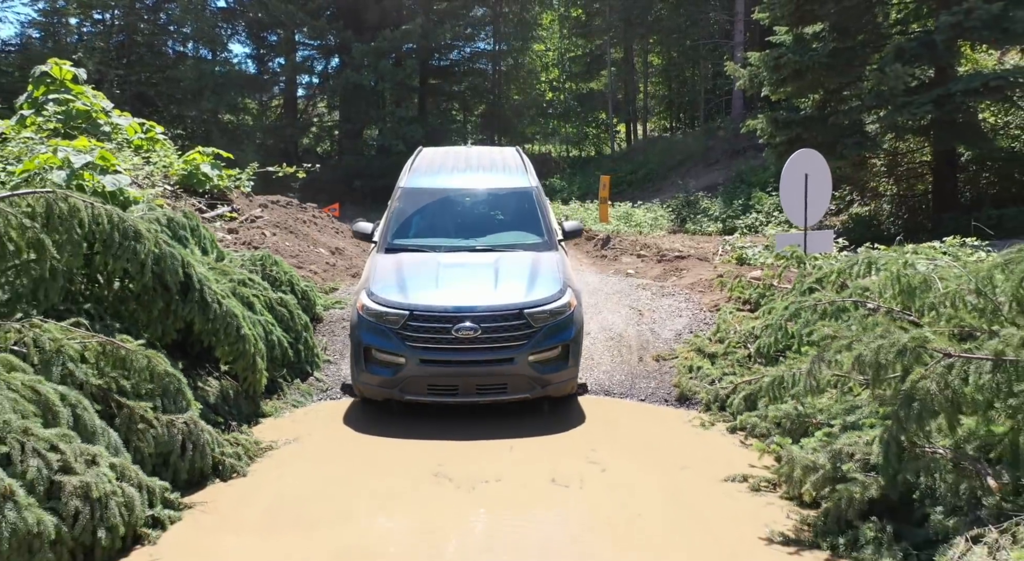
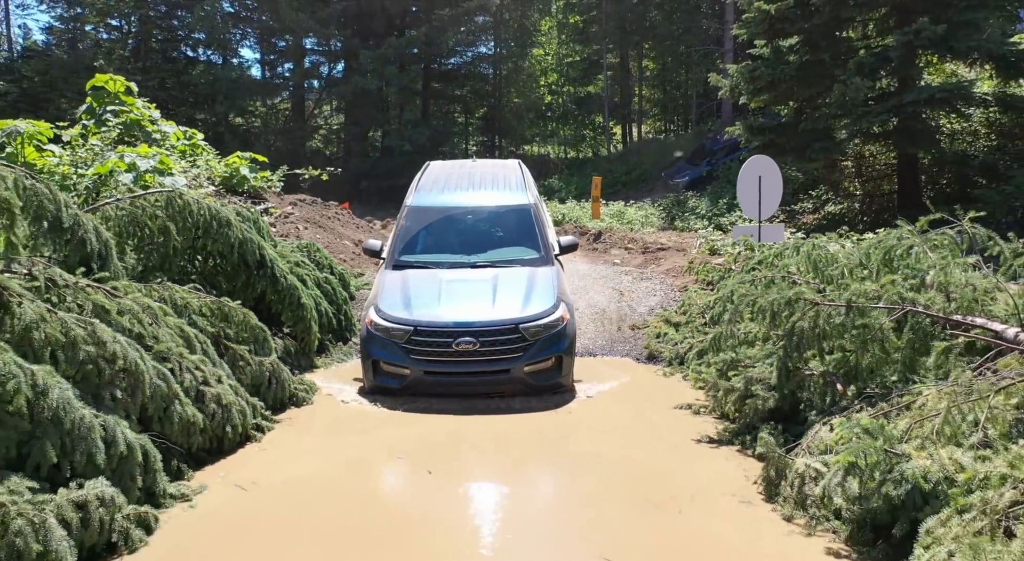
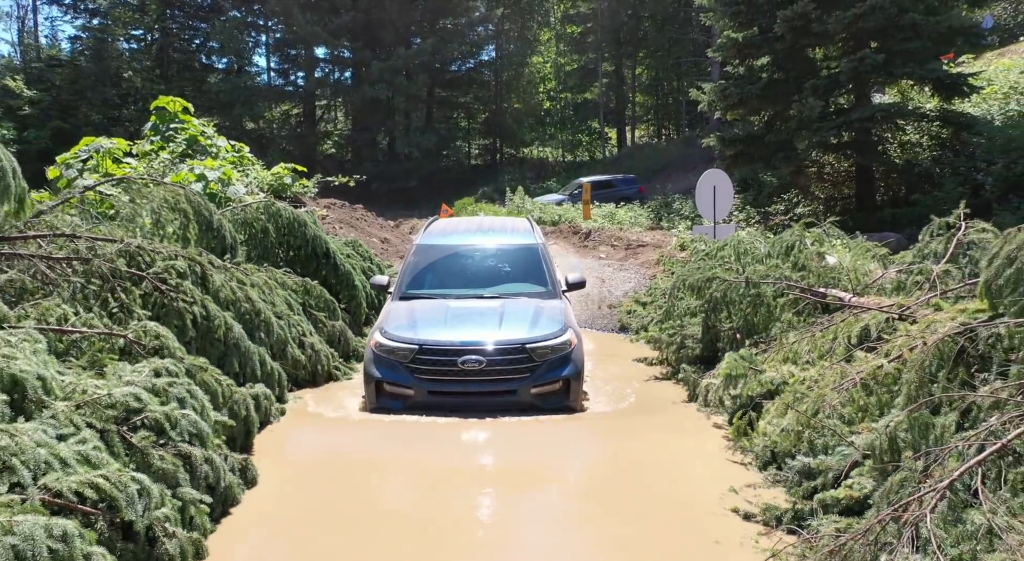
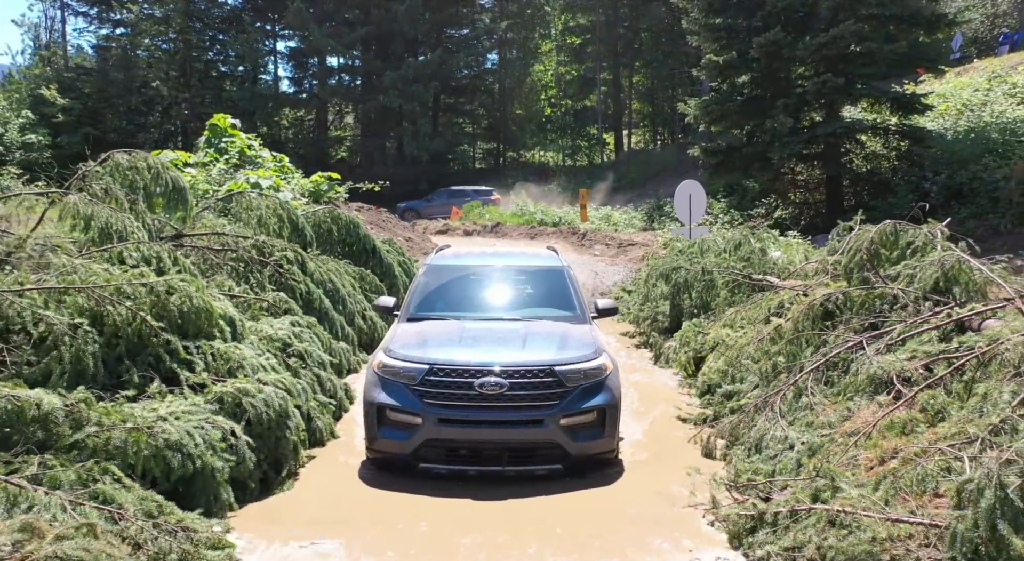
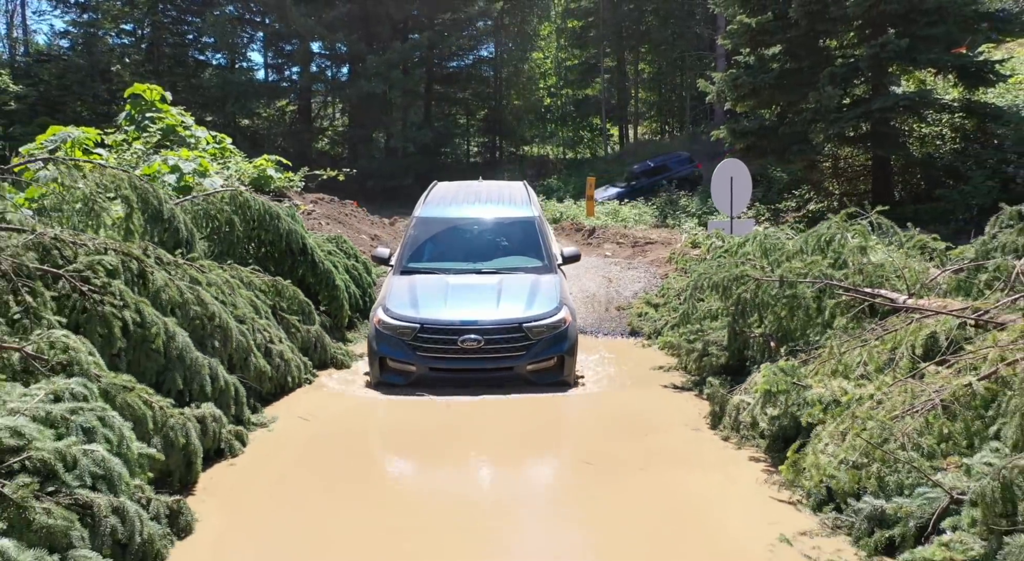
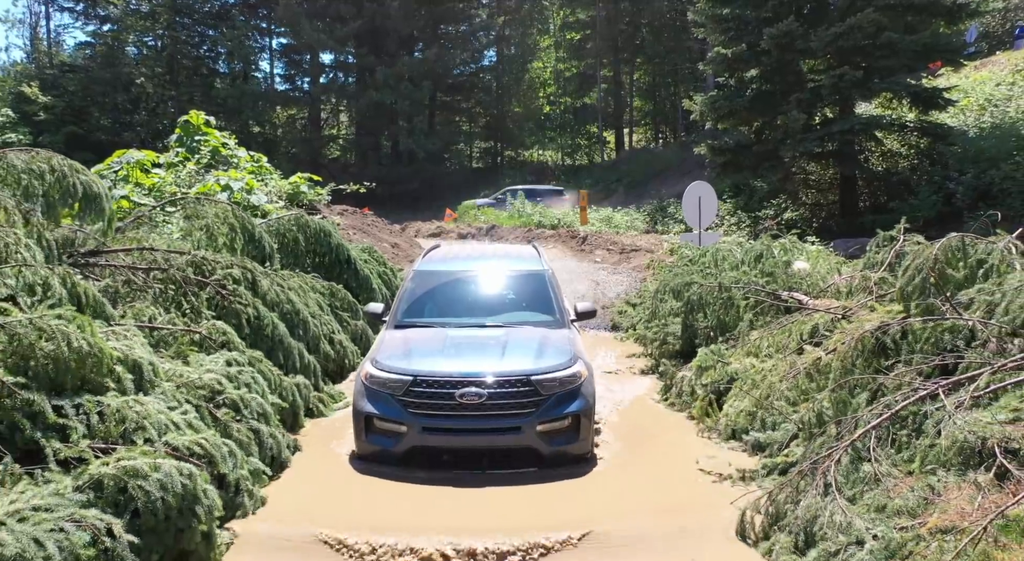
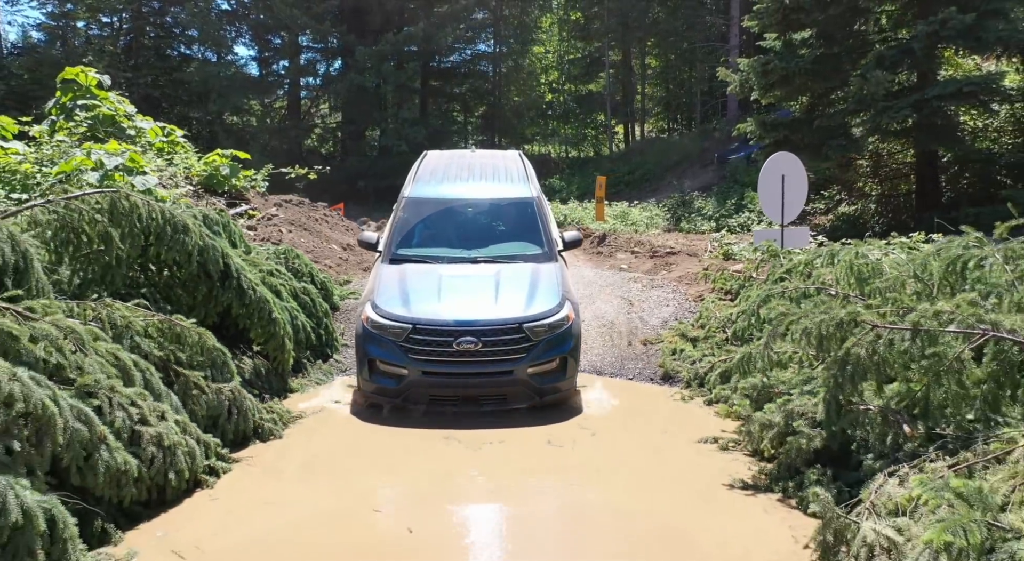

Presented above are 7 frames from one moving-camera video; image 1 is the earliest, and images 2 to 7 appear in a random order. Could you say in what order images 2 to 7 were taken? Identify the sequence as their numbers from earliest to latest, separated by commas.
7, 2, 5, 3, 6, 4
